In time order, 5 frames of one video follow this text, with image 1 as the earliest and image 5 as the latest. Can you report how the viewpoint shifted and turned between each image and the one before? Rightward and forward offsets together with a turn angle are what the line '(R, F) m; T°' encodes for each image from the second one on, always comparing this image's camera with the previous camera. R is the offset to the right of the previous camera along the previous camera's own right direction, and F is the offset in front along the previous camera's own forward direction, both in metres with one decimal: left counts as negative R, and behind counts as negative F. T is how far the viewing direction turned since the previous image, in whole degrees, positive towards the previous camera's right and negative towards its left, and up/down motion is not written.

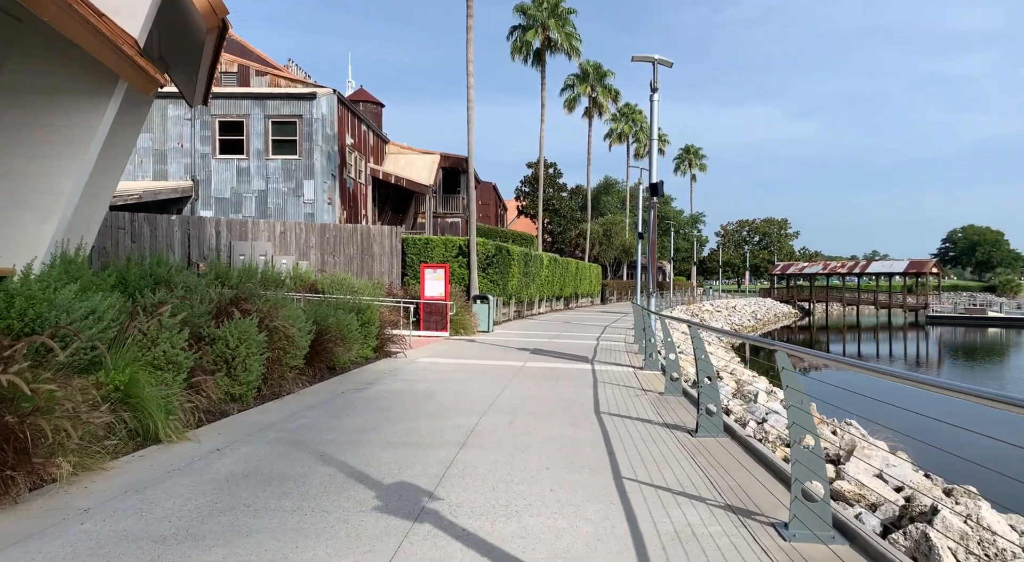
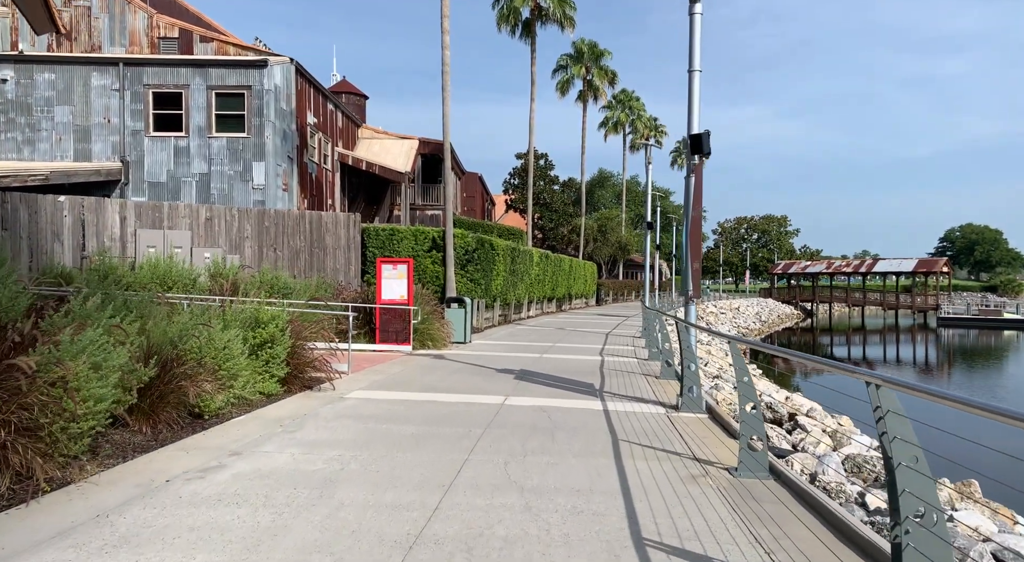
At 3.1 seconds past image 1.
(+0.2, +4.4) m; +1°
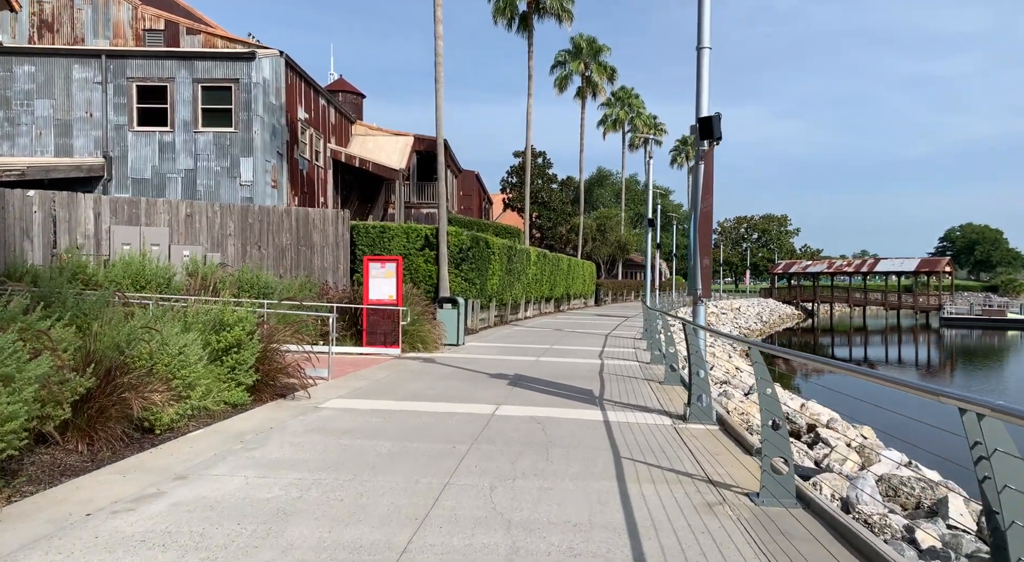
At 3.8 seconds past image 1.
(+0.1, +0.8) m; 0°
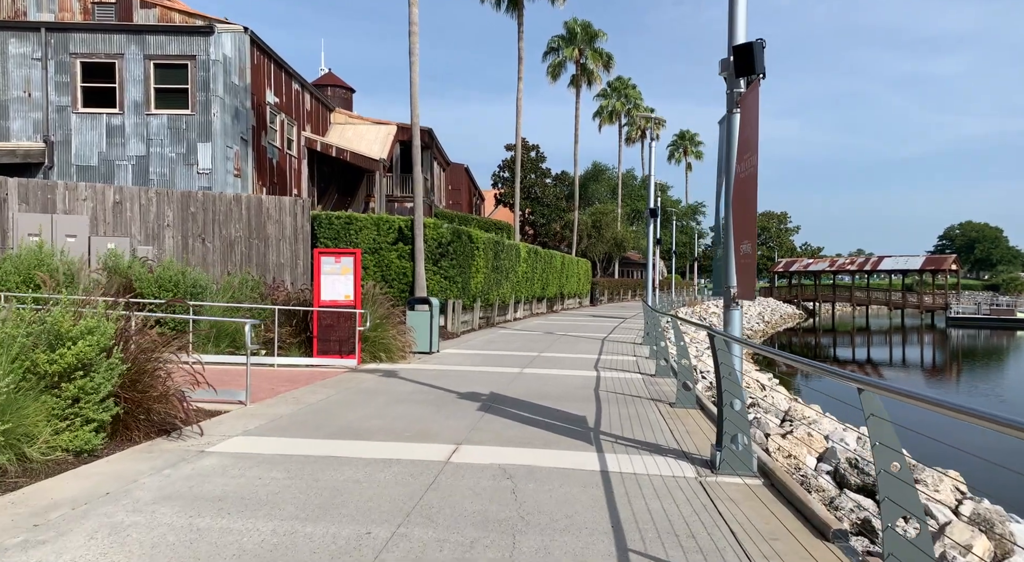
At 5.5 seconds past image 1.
(+0.3, +2.4) m; 0°
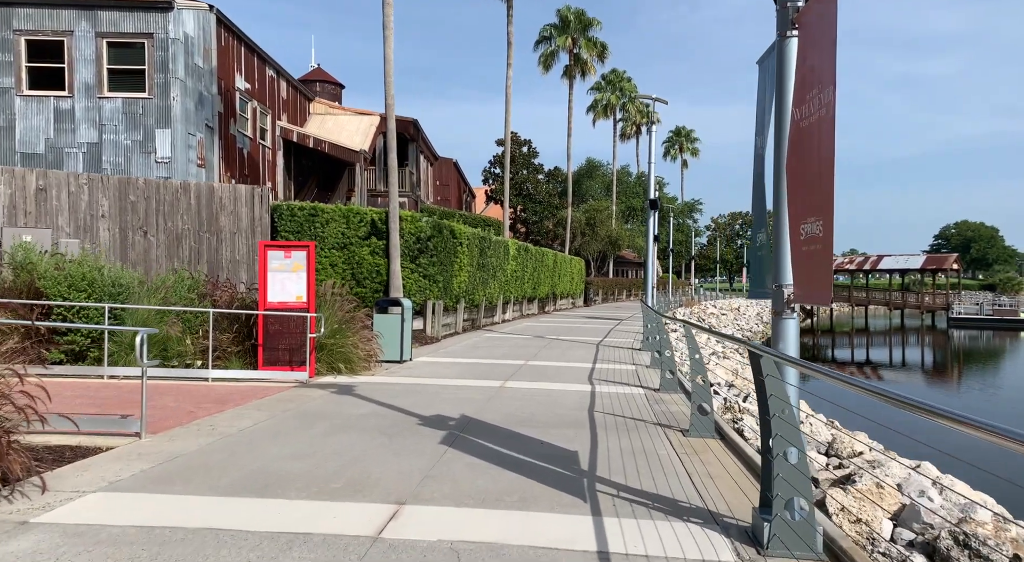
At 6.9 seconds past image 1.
(+0.2, +1.9) m; 0°
